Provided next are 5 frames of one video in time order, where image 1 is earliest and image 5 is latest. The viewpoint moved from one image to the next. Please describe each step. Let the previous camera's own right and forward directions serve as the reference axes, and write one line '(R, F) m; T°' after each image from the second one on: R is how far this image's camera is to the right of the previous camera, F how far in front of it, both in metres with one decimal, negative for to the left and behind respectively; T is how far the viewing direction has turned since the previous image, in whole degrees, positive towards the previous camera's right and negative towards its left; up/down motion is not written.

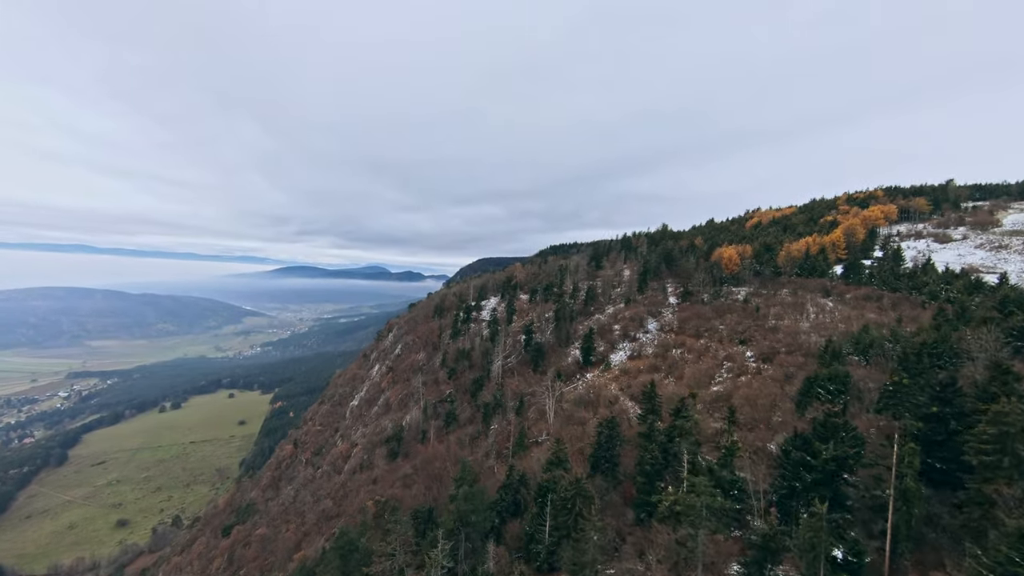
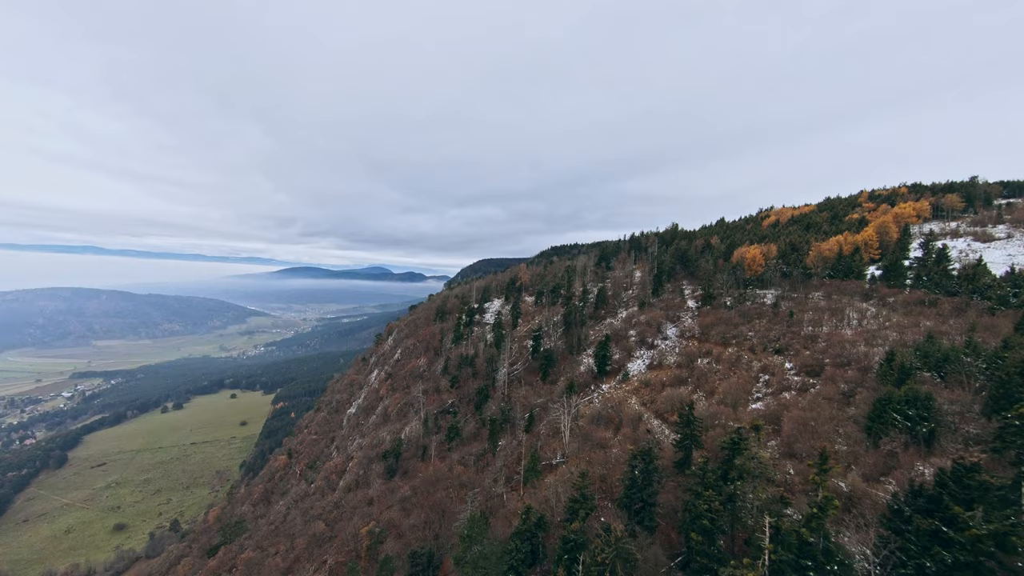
(-0.7, +5.4) m; 0°
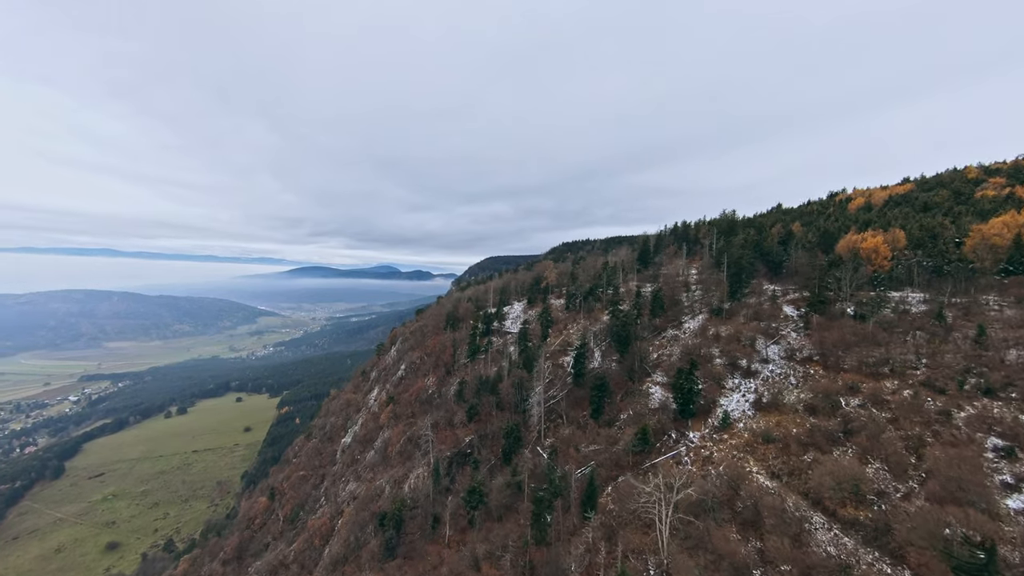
(-3.5, +18.0) m; -1°
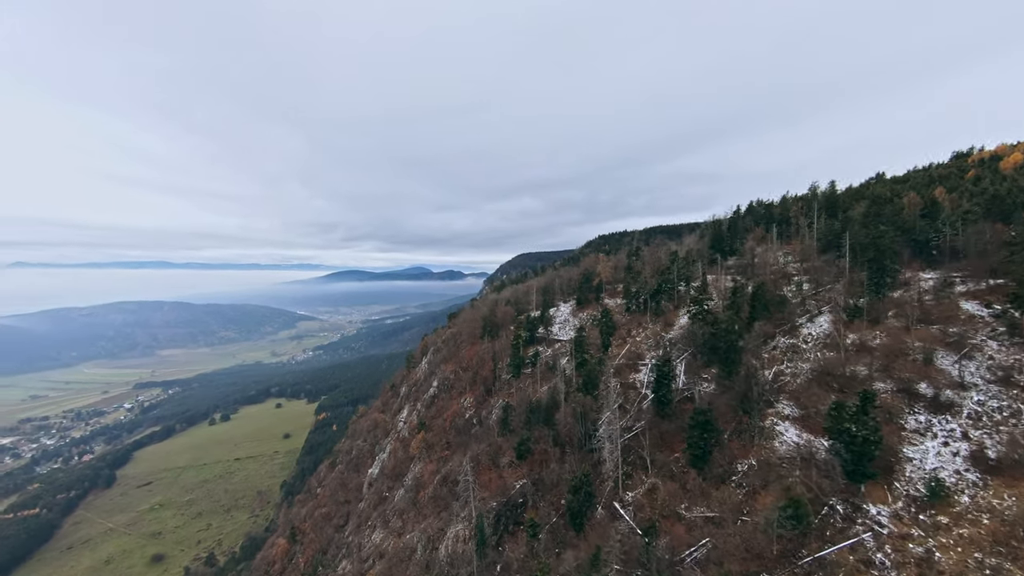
(-2.6, +13.6) m; -4°
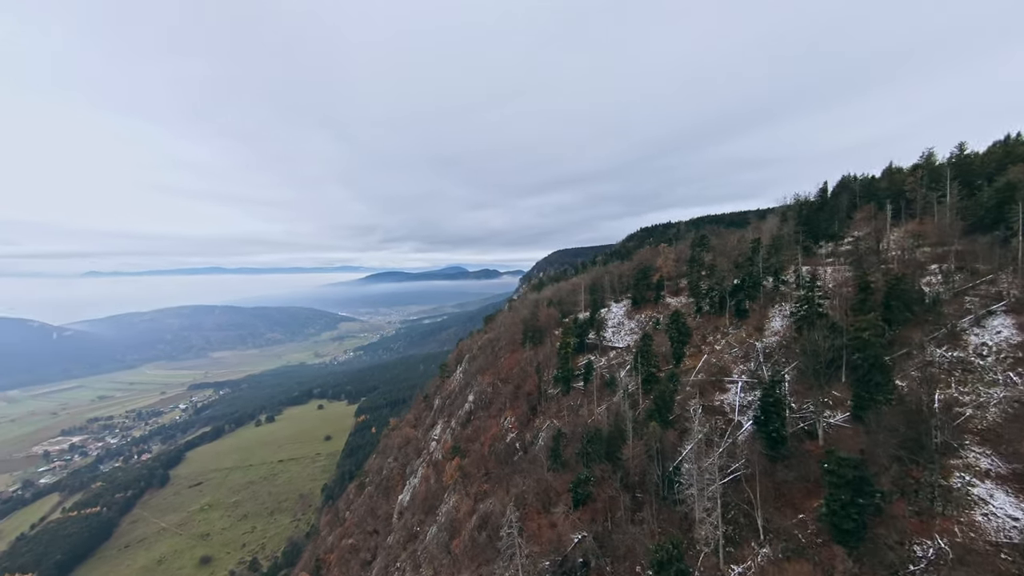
(-1.4, +10.2) m; -5°
